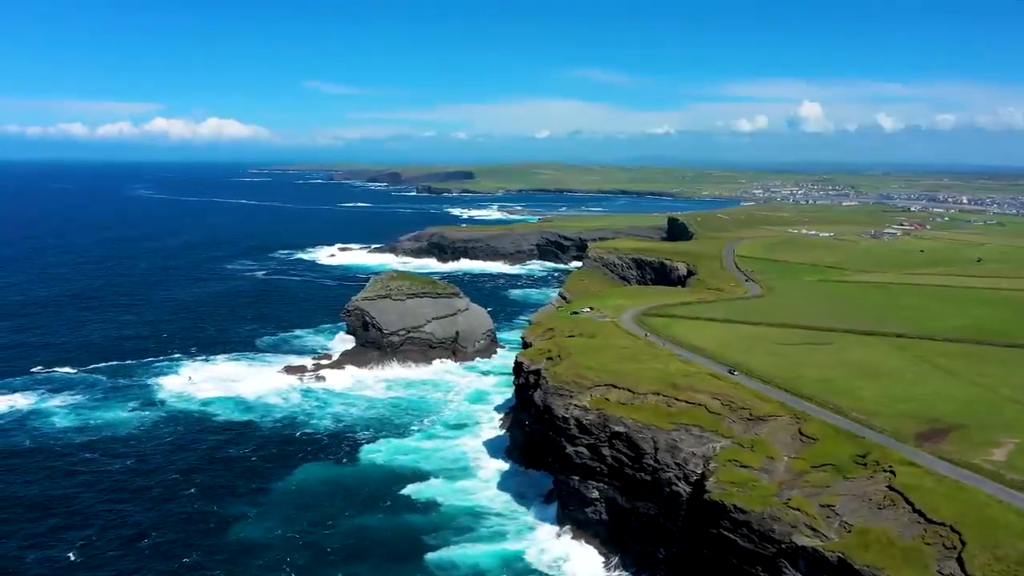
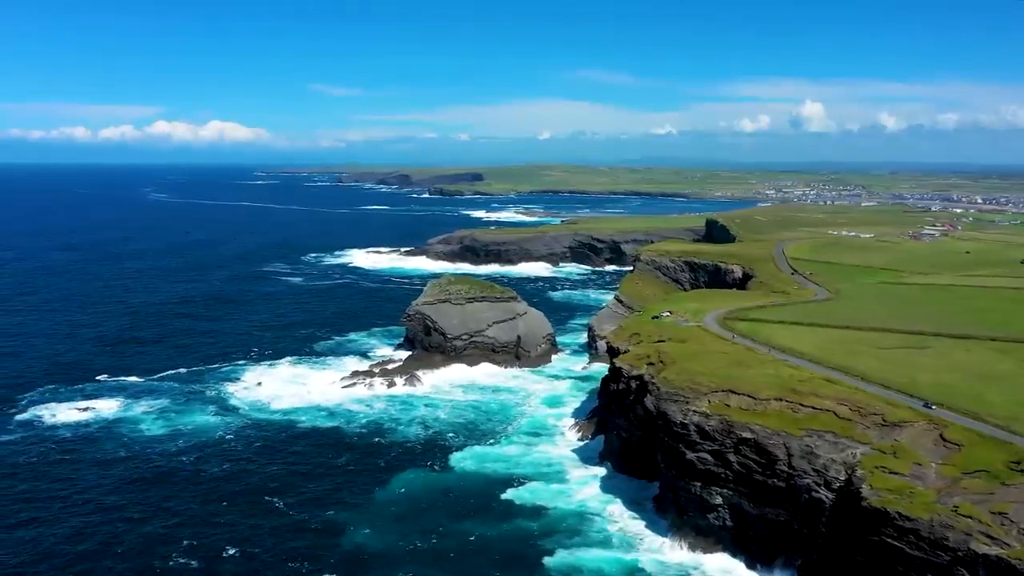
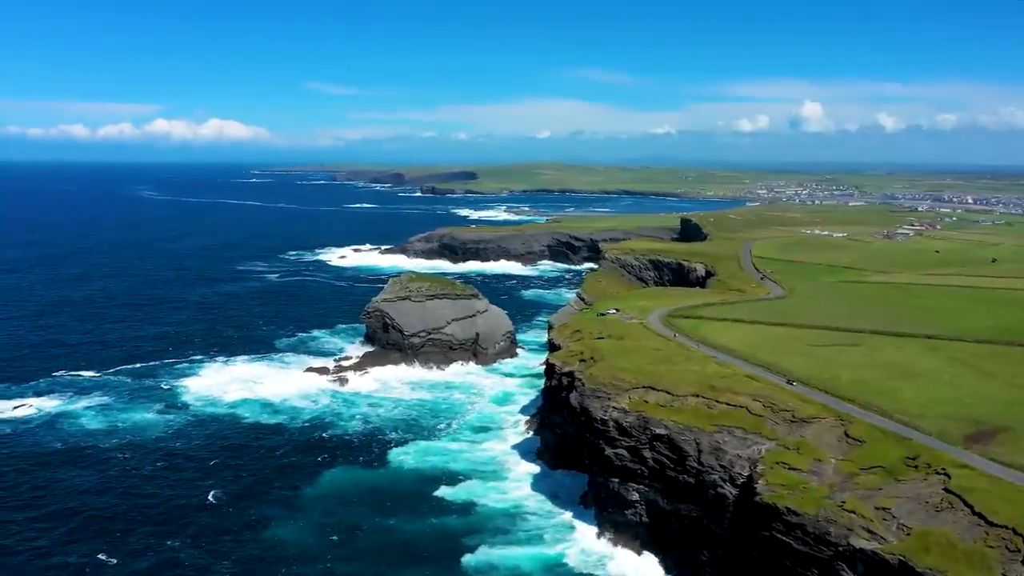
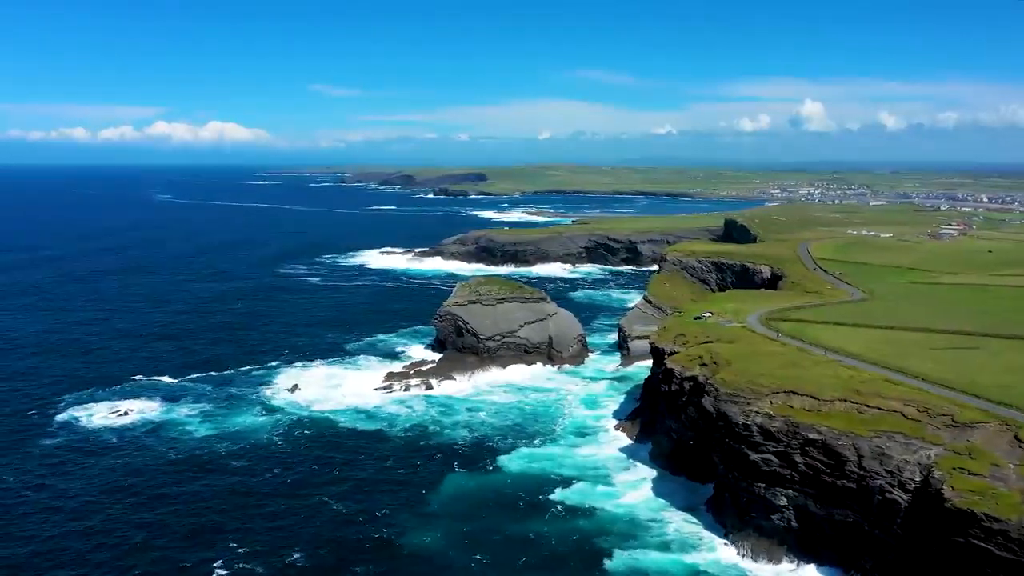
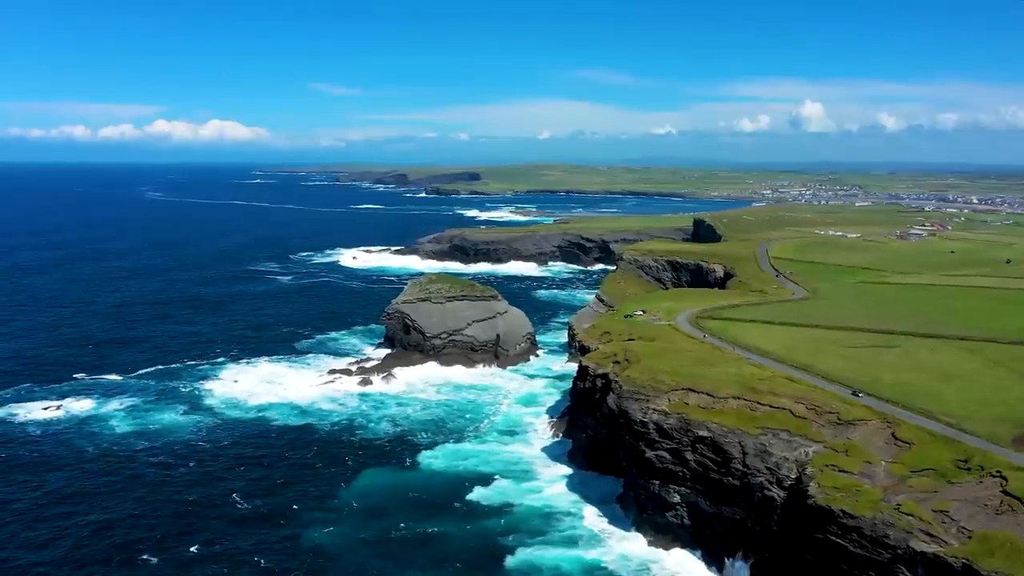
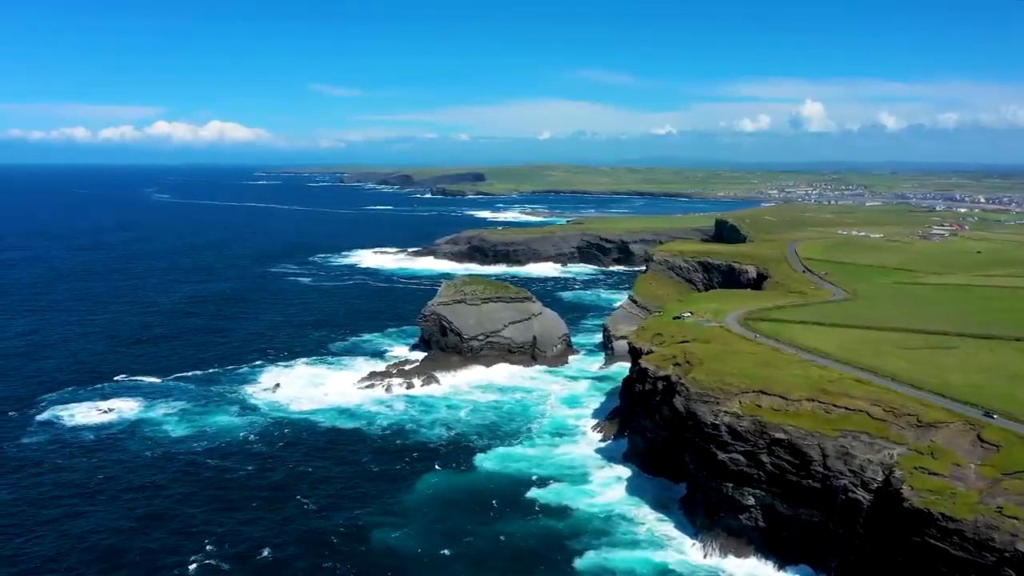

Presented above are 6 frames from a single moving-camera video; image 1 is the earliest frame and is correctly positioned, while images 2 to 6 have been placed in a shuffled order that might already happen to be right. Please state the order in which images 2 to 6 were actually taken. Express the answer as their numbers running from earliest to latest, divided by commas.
3, 5, 2, 6, 4
